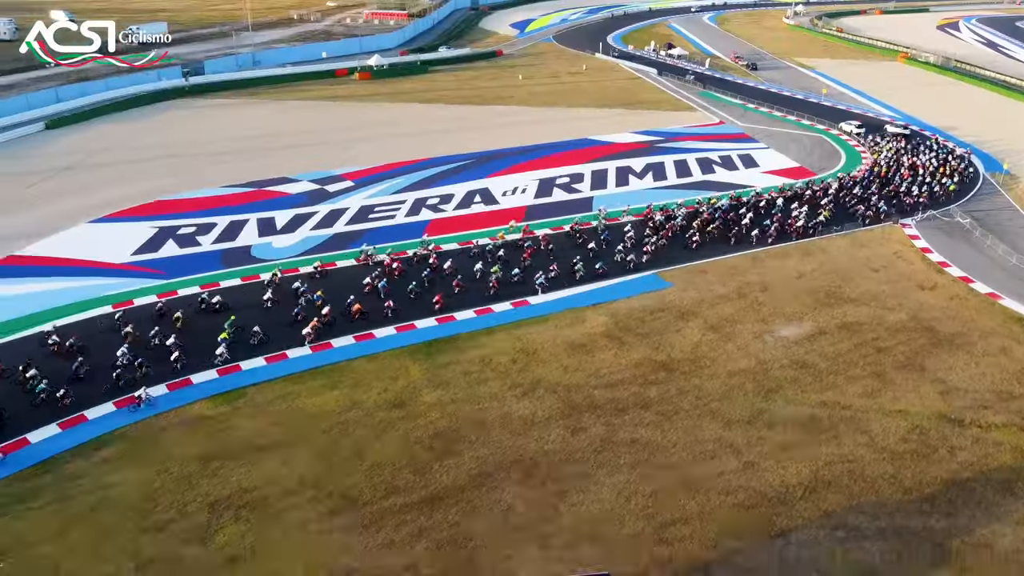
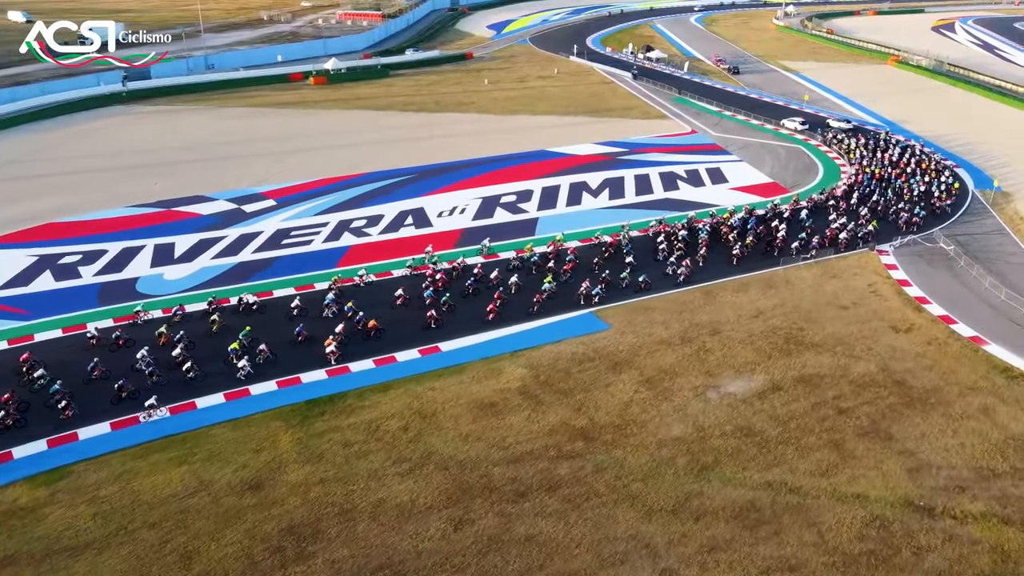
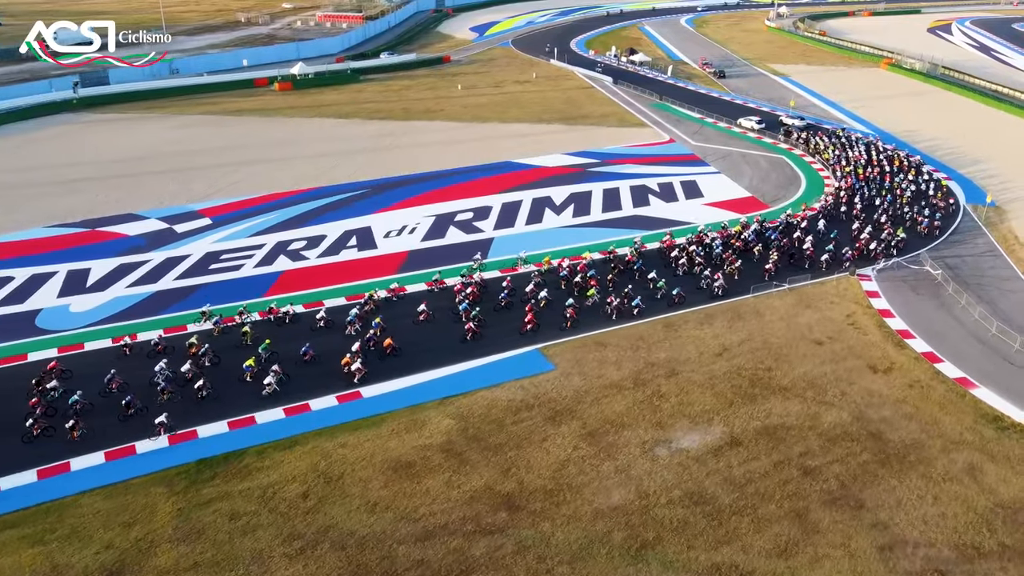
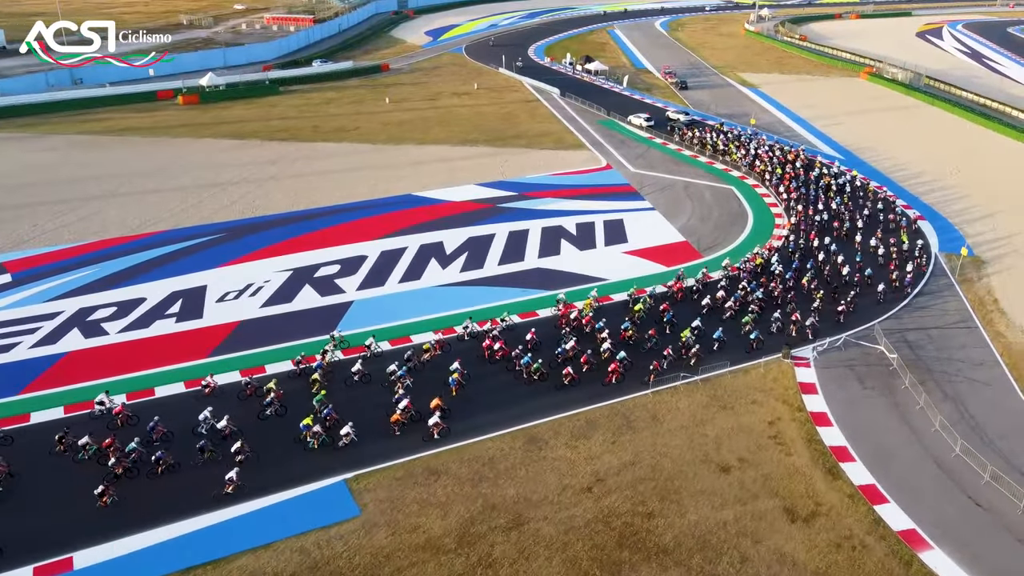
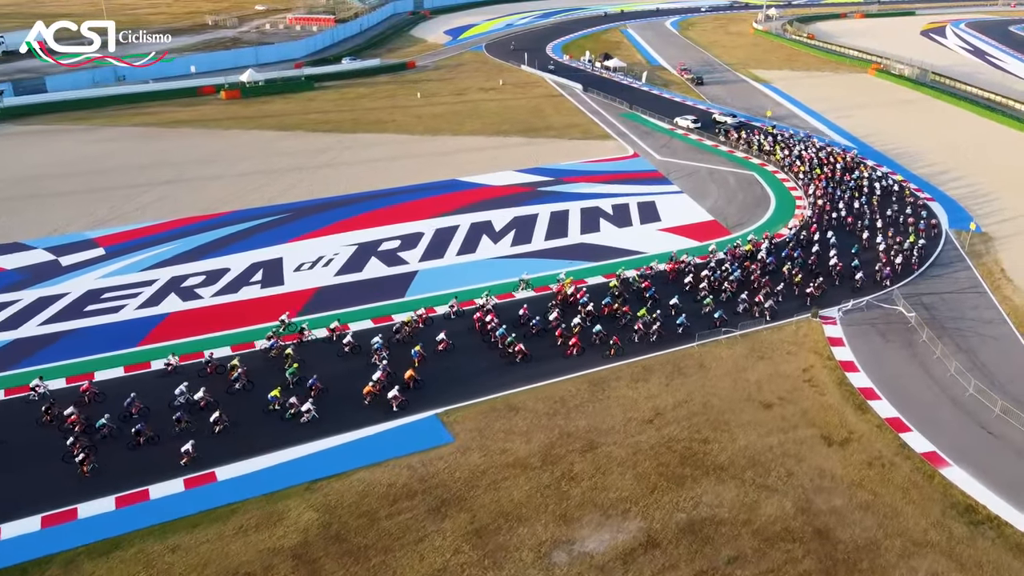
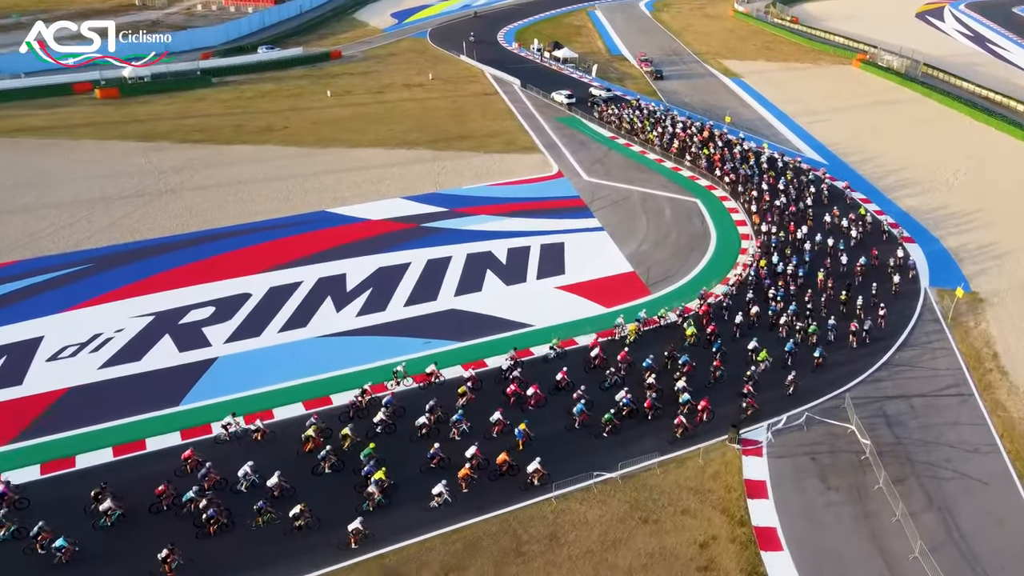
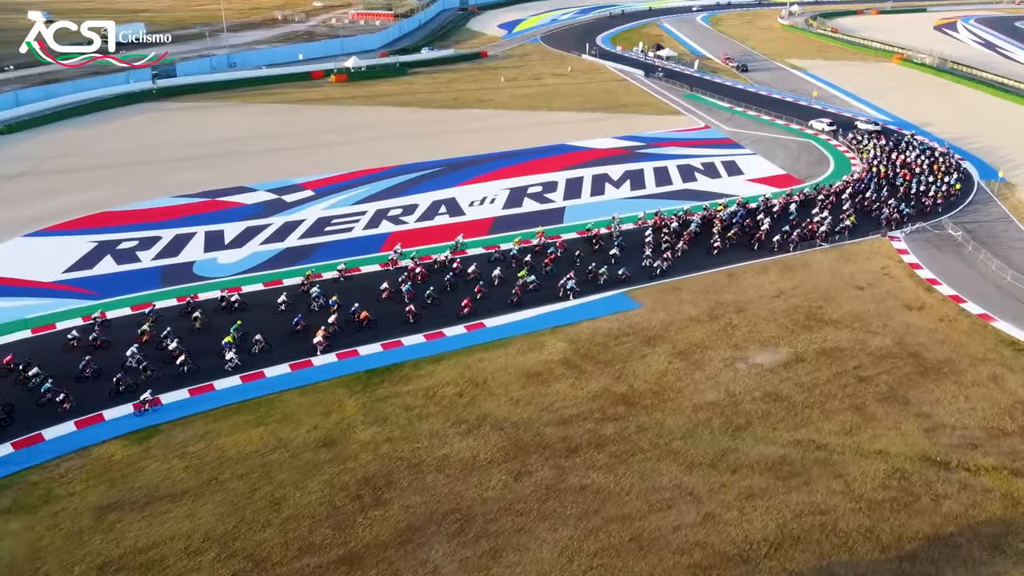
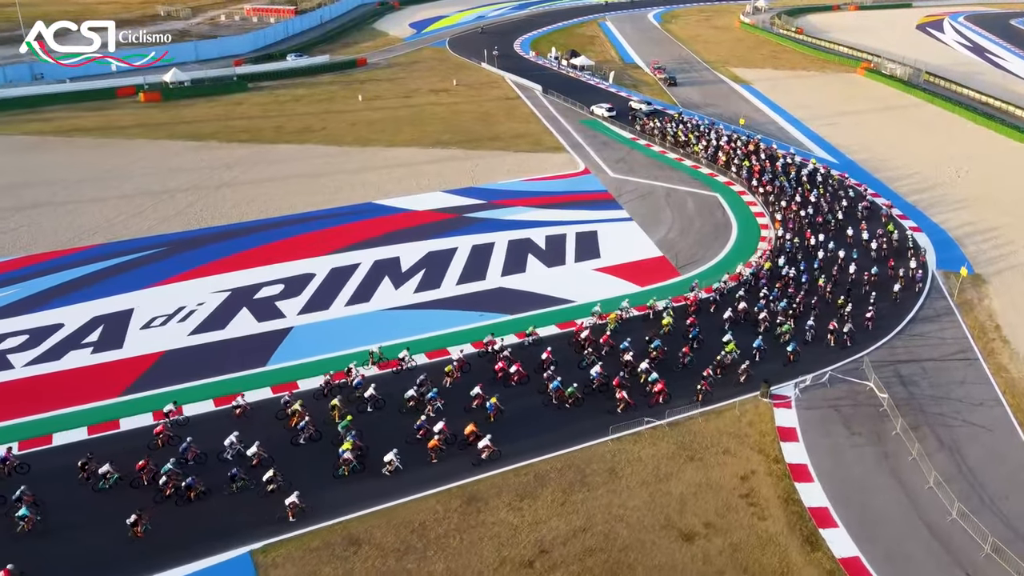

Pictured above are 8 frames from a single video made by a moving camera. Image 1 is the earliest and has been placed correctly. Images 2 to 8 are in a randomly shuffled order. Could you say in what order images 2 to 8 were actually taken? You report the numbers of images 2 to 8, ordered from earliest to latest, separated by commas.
7, 2, 3, 5, 4, 8, 6
